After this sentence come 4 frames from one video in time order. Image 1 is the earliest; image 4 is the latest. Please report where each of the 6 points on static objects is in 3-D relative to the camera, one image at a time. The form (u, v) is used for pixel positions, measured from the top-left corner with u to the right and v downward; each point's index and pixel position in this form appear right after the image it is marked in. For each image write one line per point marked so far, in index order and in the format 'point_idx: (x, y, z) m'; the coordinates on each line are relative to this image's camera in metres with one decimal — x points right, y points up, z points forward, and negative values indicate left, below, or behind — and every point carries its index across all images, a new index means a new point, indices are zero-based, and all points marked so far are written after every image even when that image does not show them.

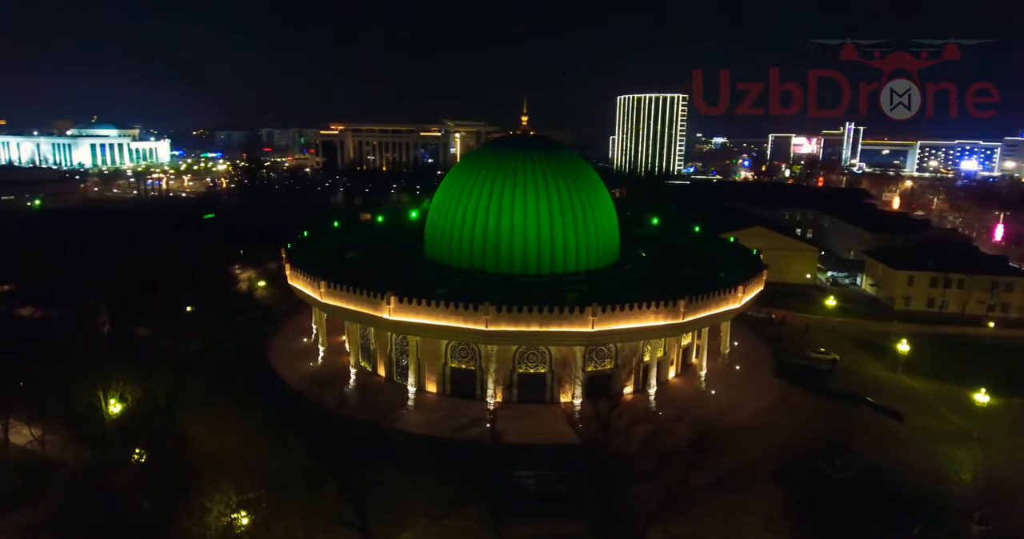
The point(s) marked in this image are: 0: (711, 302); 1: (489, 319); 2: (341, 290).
0: (+5.8, -1.0, +18.8) m
1: (-0.8, -1.3, +17.0) m
2: (-5.0, -0.6, +18.3) m
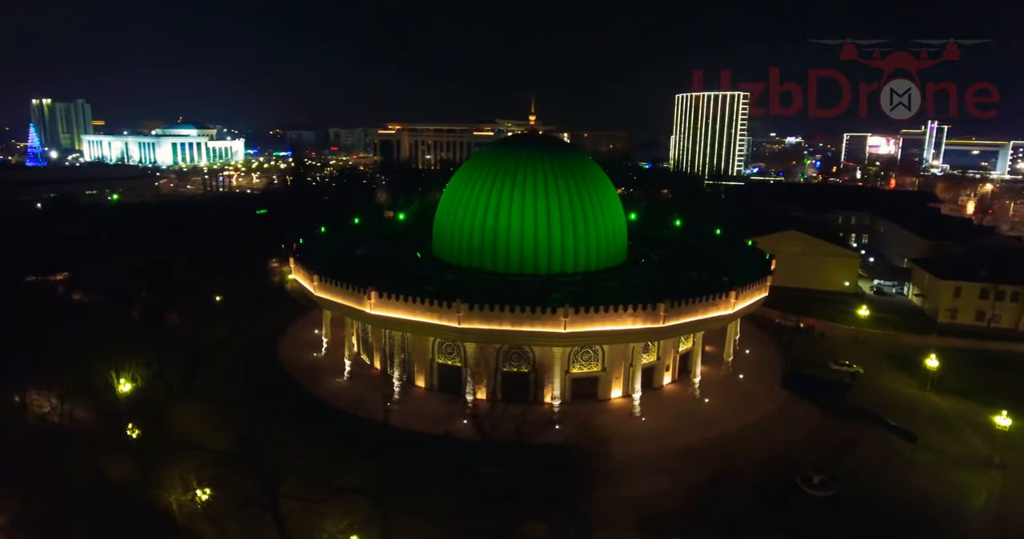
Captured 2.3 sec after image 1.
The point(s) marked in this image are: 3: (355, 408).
0: (+5.3, -1.1, +18.3) m
1: (-1.4, -1.3, +17.3) m
2: (-5.5, -0.4, +19.1) m
3: (-4.5, -4.0, +18.3) m
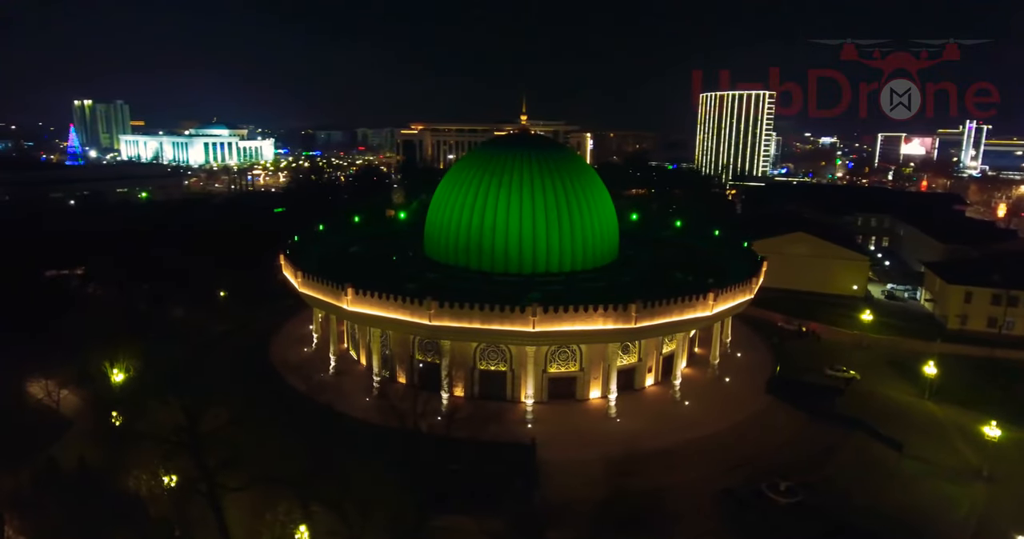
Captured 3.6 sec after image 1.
0: (+4.6, -1.1, +18.2) m
1: (-2.1, -1.2, +17.5) m
2: (-6.1, -0.3, +19.5) m
3: (-5.3, -3.9, +18.7) m
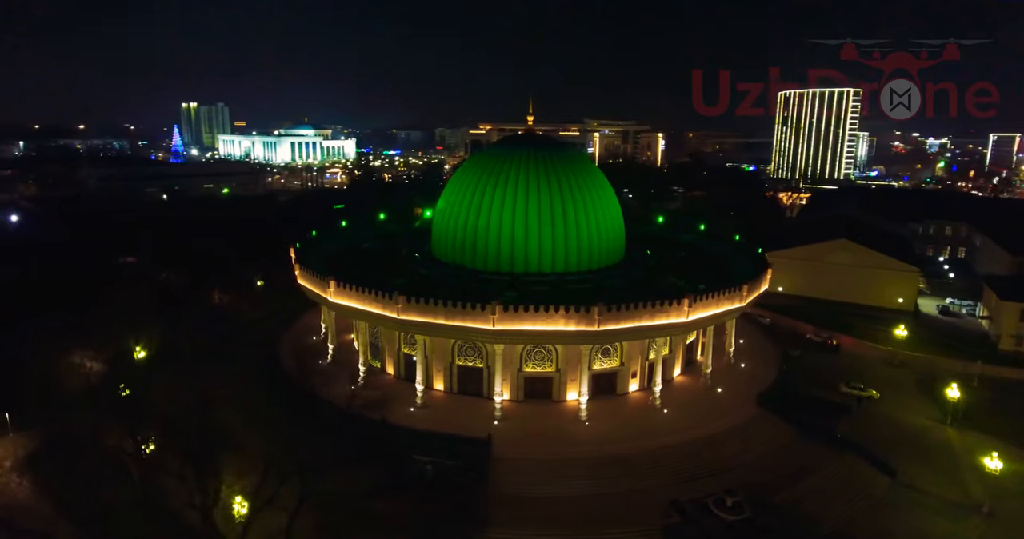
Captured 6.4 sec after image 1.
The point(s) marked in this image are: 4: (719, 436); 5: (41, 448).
0: (+3.7, -1.2, +17.8) m
1: (-3.0, -1.1, +18.2) m
2: (-6.6, -0.1, +20.7) m
3: (-6.0, -3.7, +19.8) m
4: (+5.8, -4.8, +18.0) m
5: (-12.3, -4.7, +16.9) m
